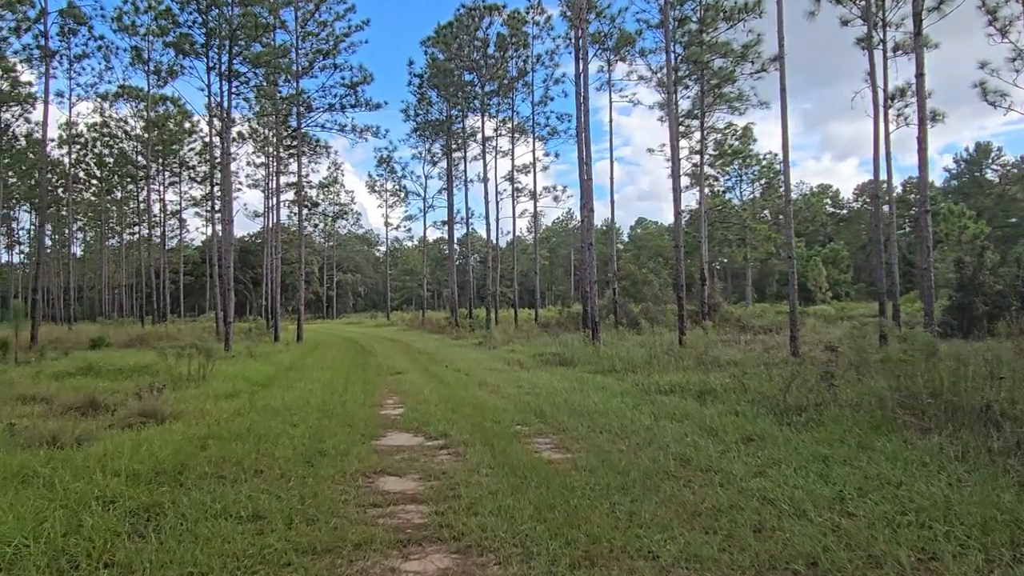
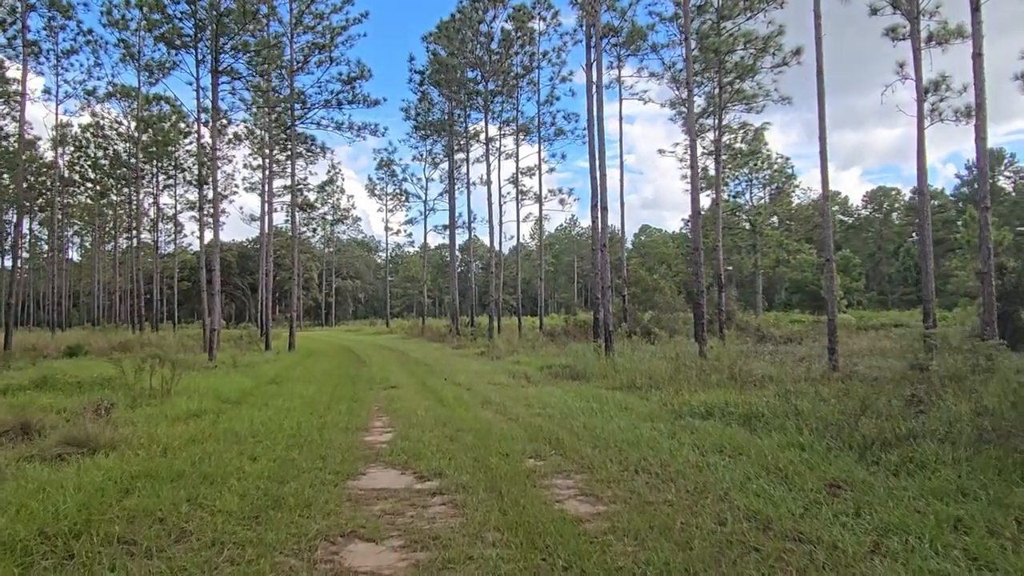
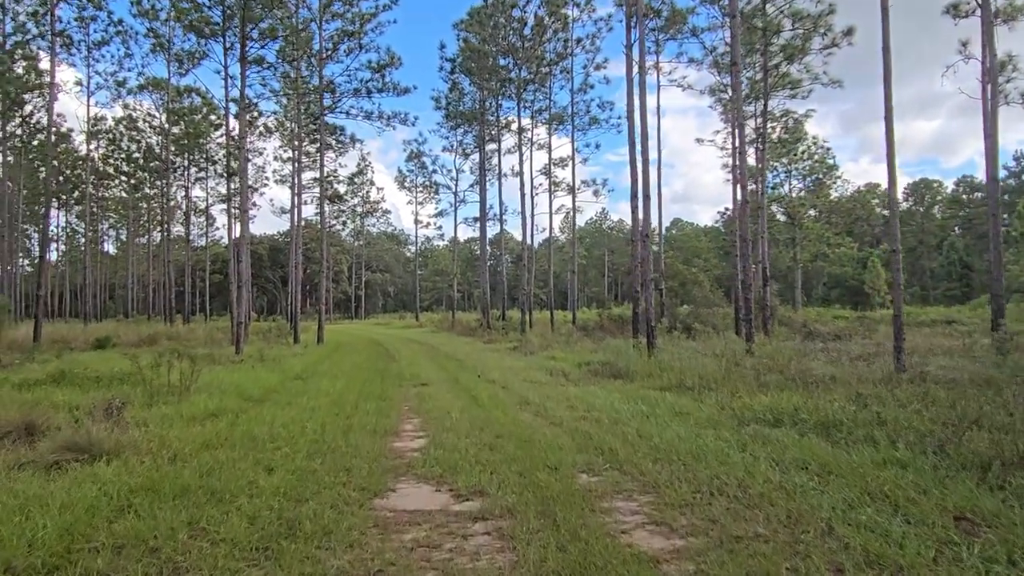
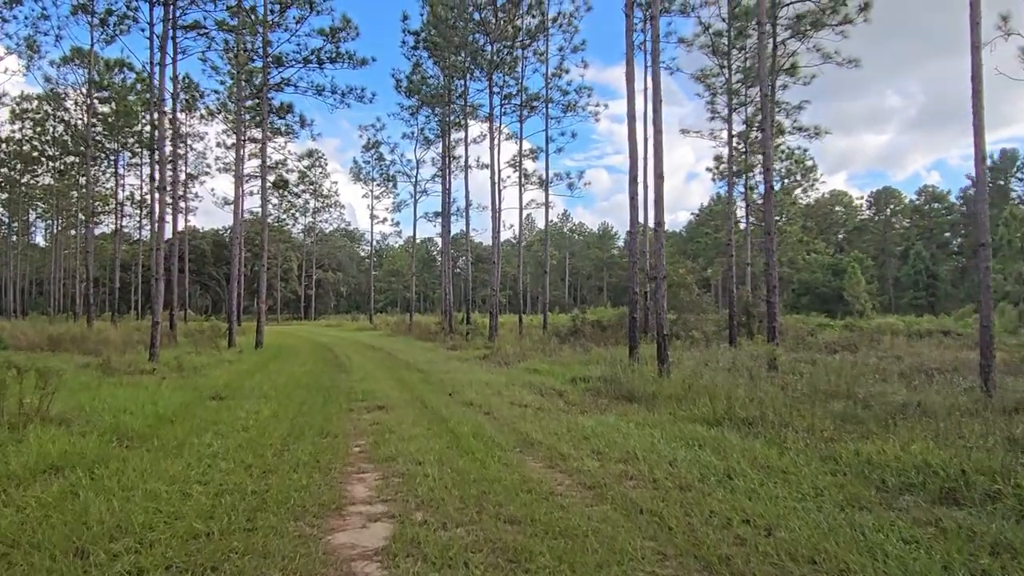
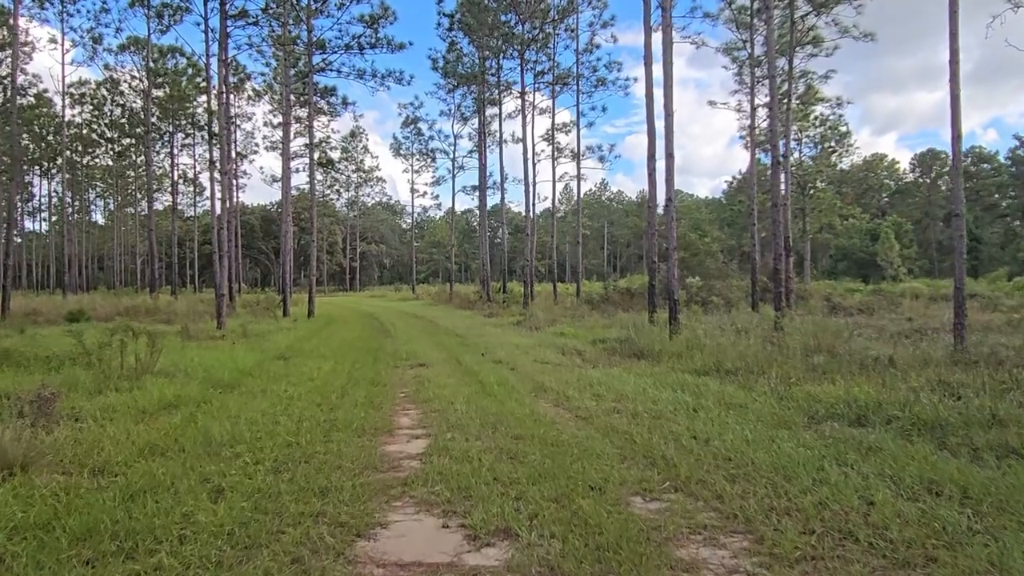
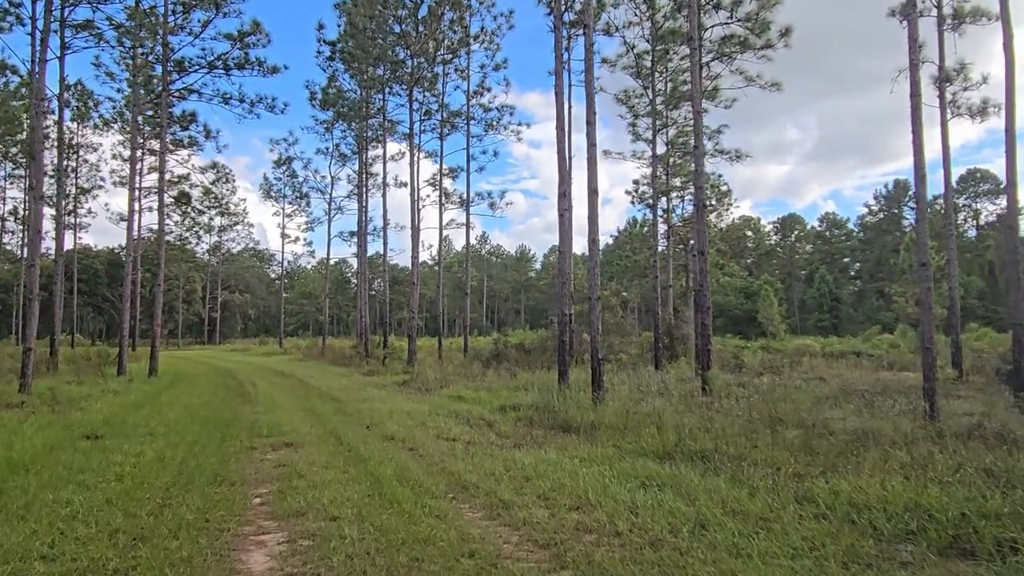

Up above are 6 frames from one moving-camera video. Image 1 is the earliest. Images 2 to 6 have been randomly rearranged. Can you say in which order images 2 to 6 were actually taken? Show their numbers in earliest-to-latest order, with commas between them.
2, 3, 5, 4, 6
